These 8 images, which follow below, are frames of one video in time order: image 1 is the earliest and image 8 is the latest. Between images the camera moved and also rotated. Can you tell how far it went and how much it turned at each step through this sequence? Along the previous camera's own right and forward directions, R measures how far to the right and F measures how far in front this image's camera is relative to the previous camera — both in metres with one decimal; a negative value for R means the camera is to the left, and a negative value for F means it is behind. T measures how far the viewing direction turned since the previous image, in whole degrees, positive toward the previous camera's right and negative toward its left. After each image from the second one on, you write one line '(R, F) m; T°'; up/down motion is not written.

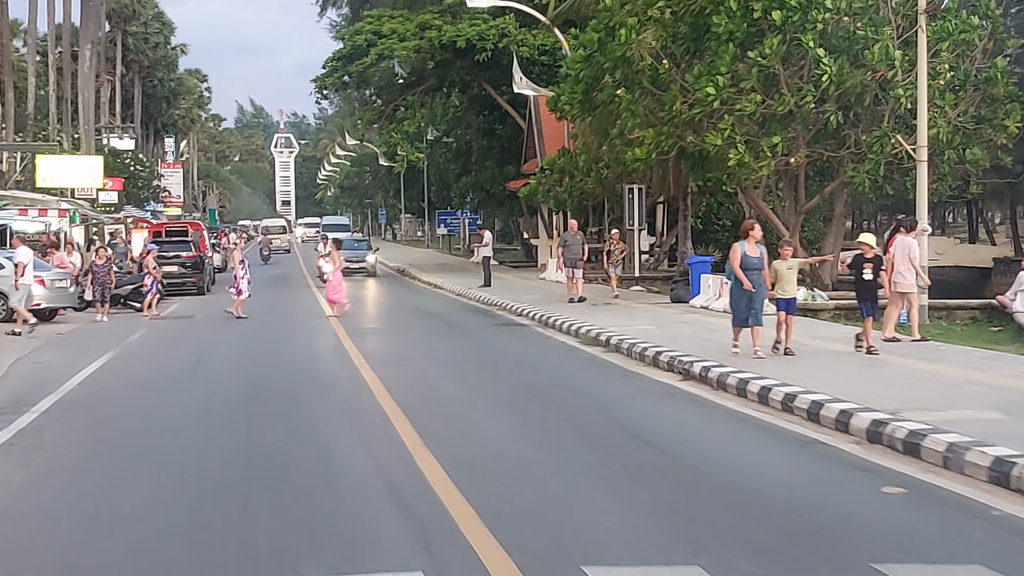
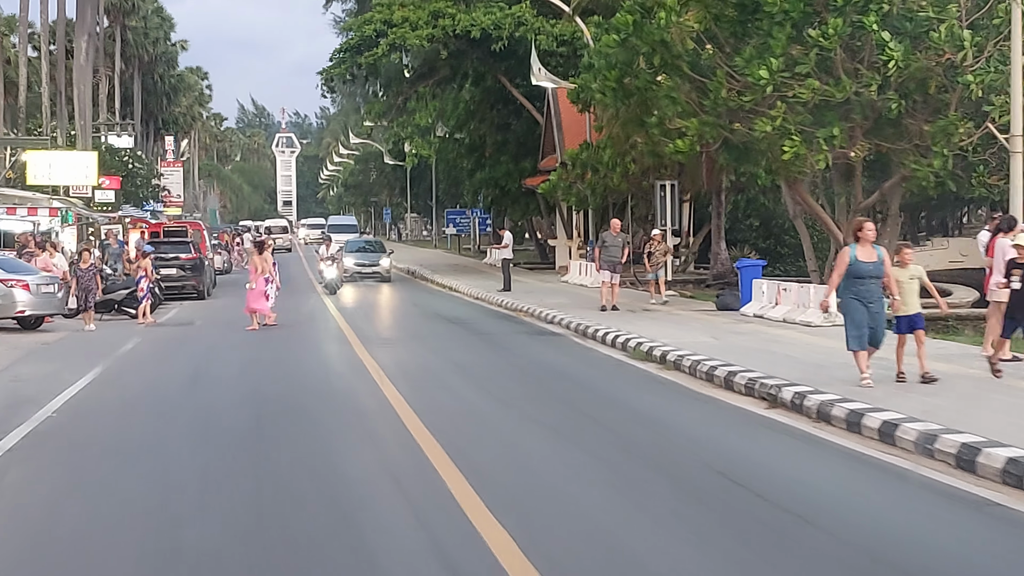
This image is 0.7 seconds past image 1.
(-0.3, +1.8) m; 0°
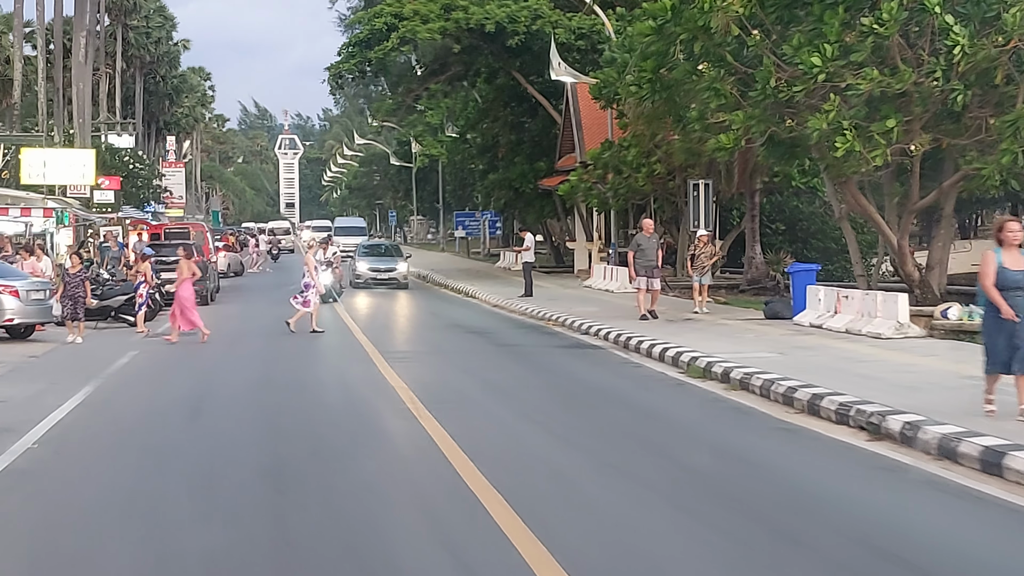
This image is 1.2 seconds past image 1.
(-0.3, +1.5) m; 0°
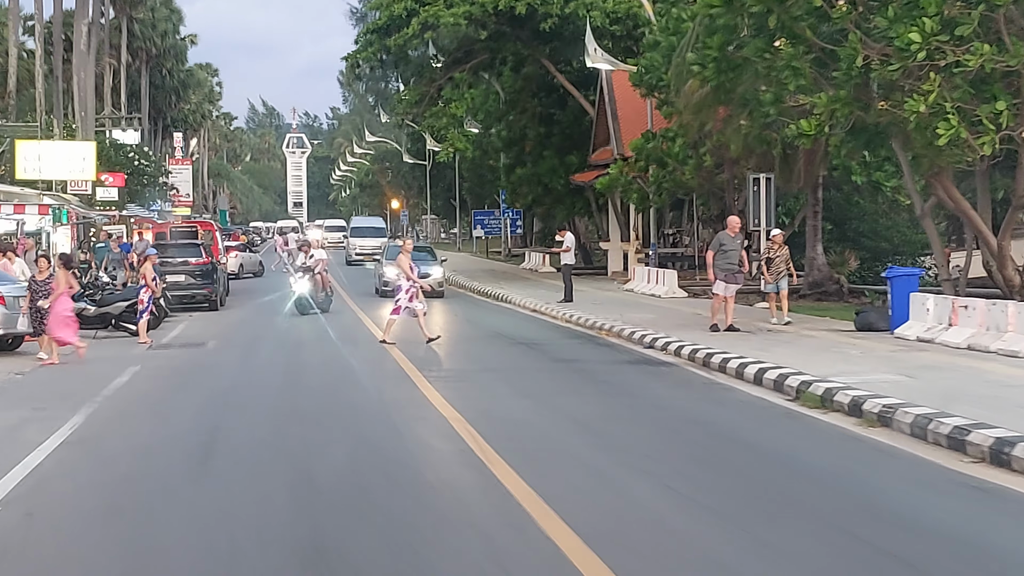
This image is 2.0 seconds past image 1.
(-0.4, +2.1) m; 0°
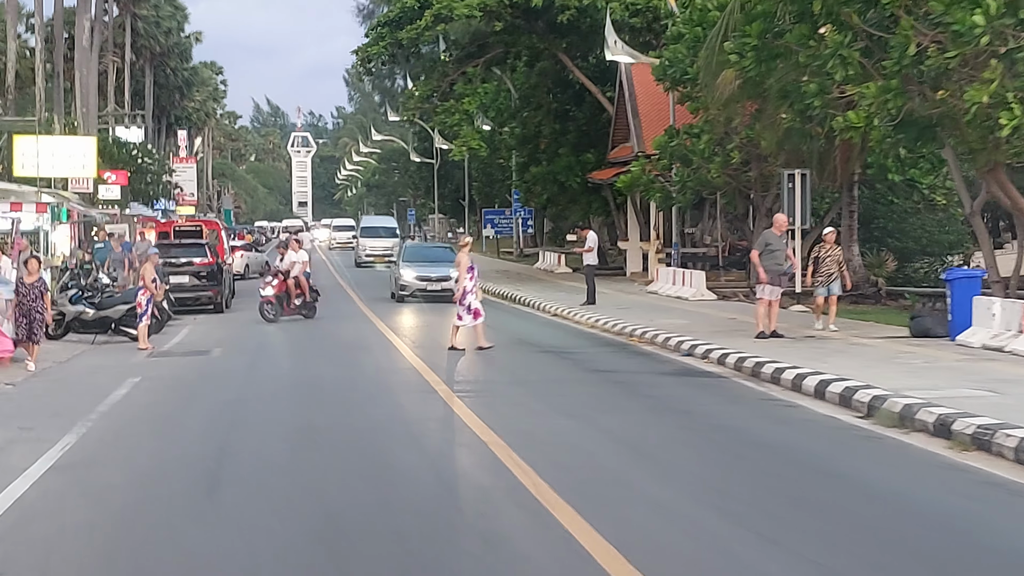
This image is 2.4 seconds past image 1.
(-0.2, +1.0) m; 0°
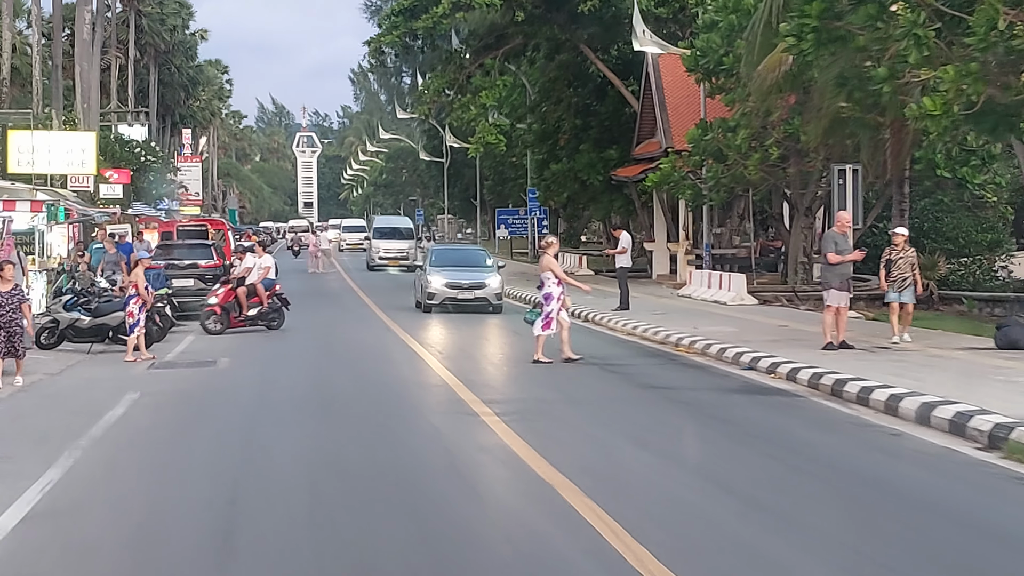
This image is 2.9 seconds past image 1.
(-0.3, +1.4) m; 0°
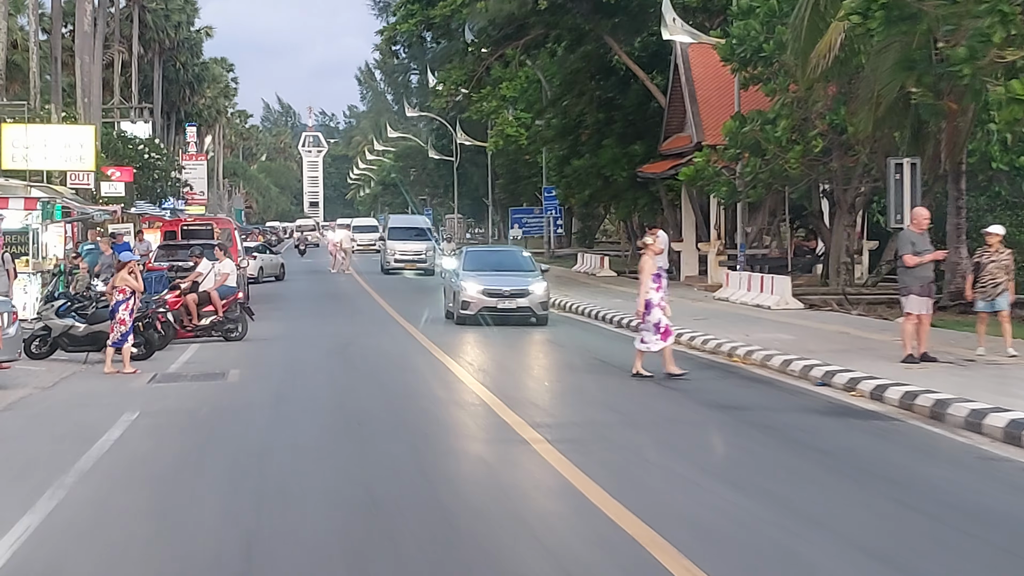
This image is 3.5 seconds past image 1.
(-0.3, +1.3) m; 0°
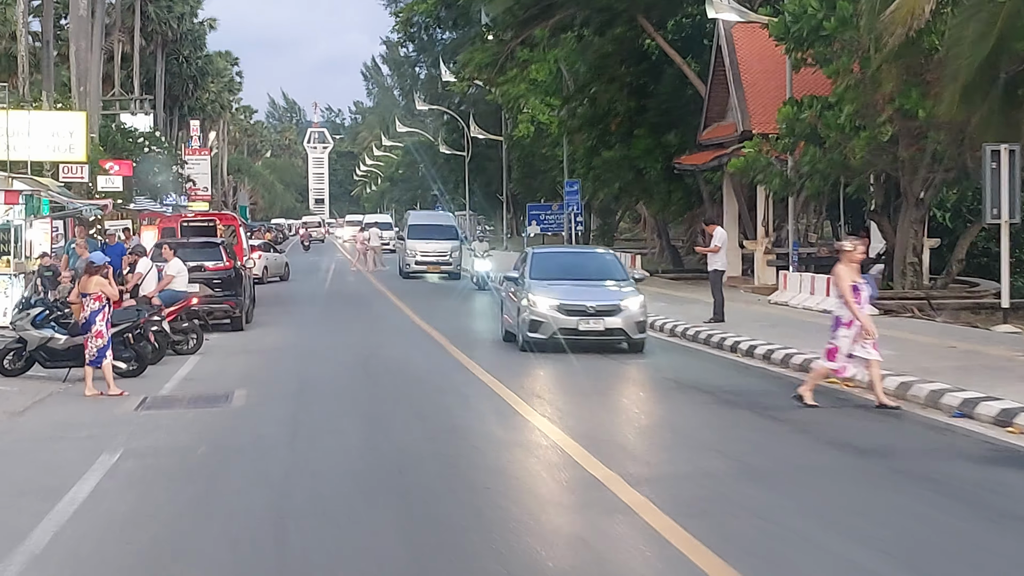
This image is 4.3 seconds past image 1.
(-0.4, +2.0) m; 0°
